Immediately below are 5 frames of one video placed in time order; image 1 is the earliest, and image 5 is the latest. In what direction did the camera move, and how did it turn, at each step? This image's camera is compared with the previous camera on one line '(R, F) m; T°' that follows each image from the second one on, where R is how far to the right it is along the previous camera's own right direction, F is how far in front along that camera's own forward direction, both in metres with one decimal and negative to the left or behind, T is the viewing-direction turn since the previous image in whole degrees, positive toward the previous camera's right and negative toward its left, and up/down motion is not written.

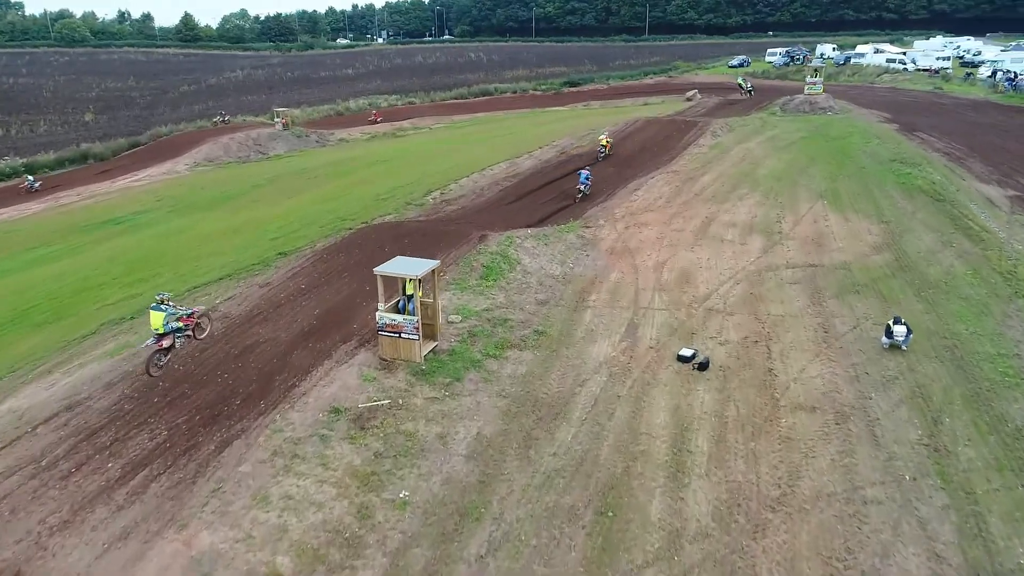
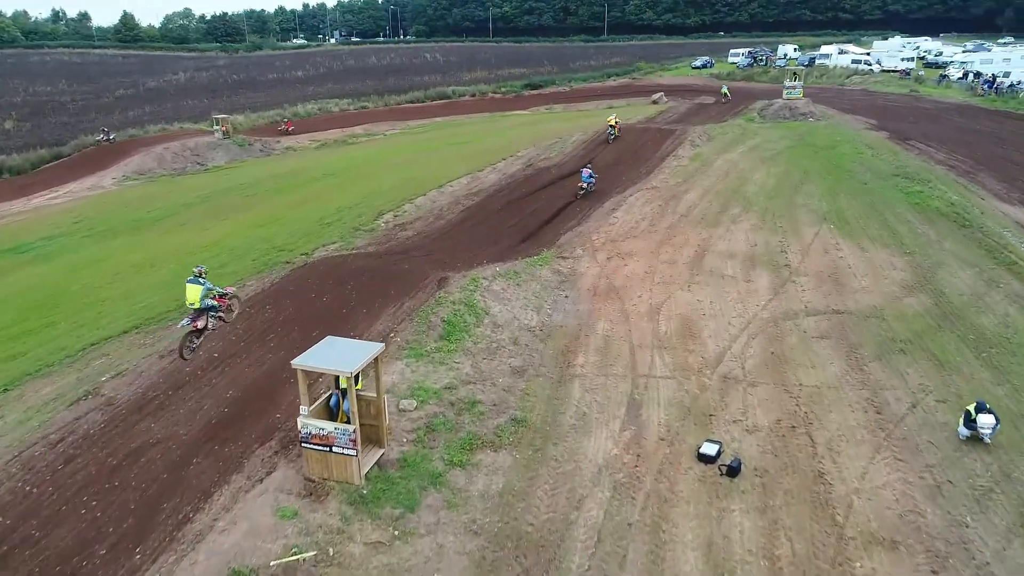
(-0.1, +3.1) m; +3°
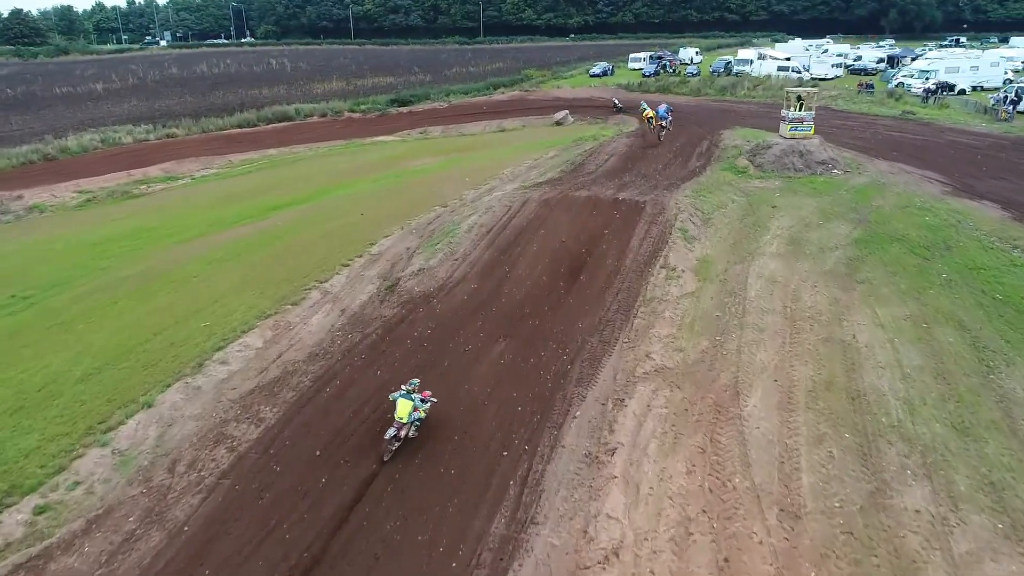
(+0.8, +14.5) m; +9°
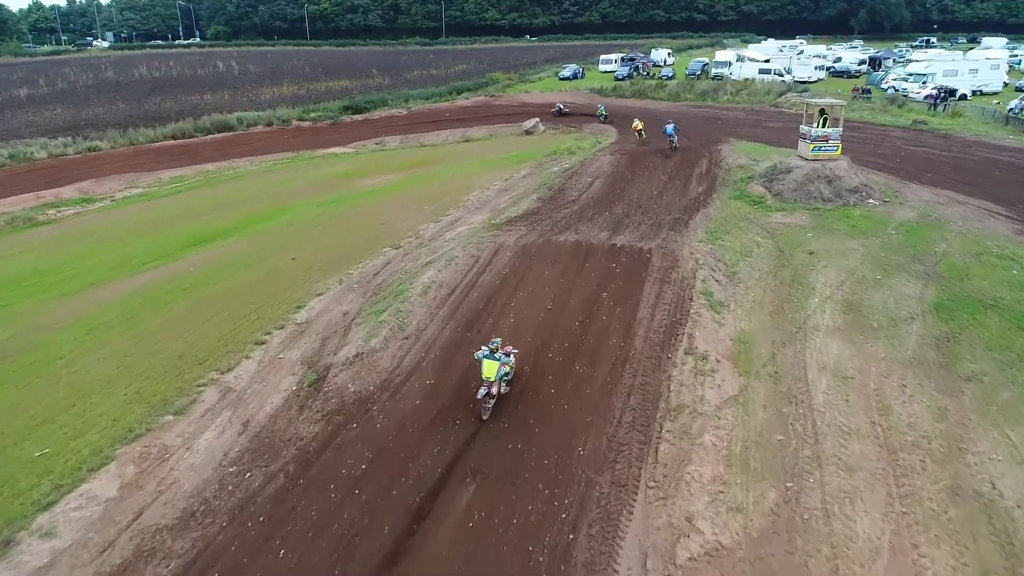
(0.0, +4.4) m; +3°
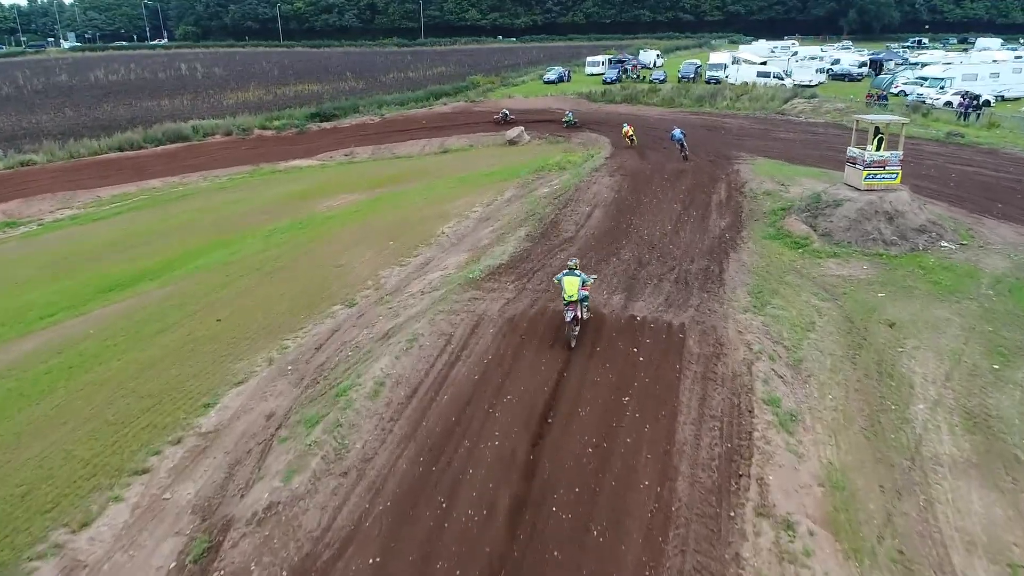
(0.0, +3.9) m; +1°
